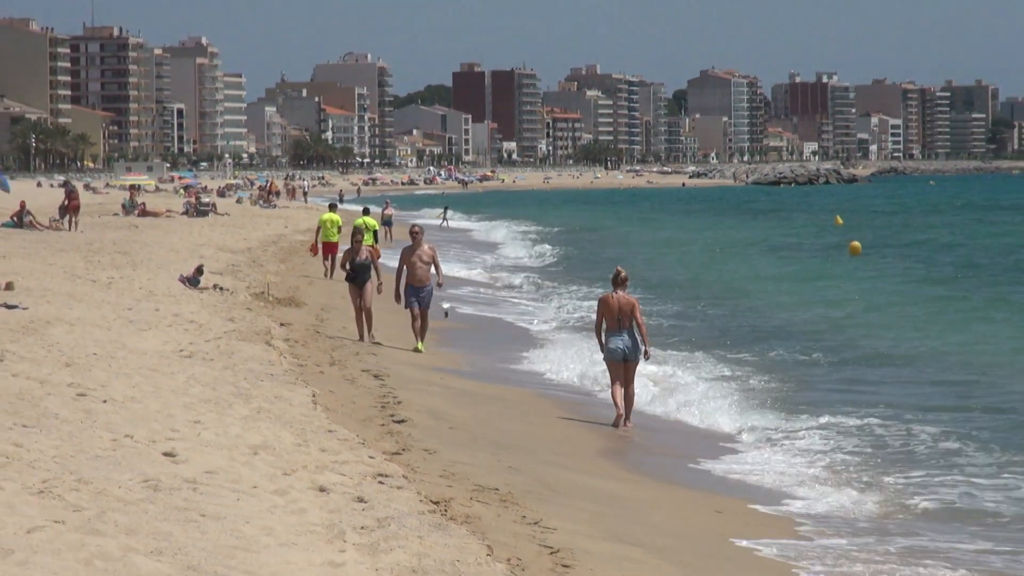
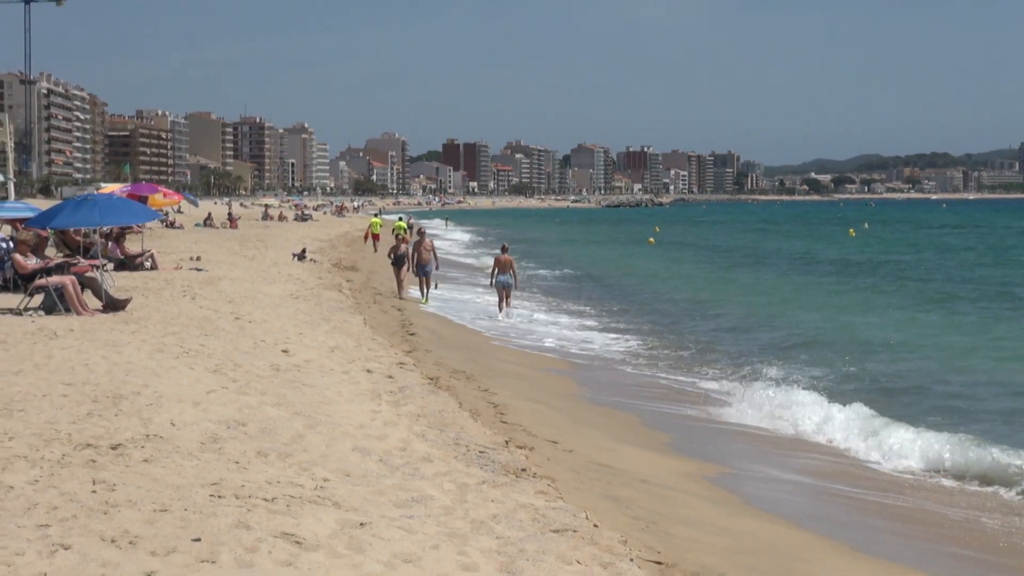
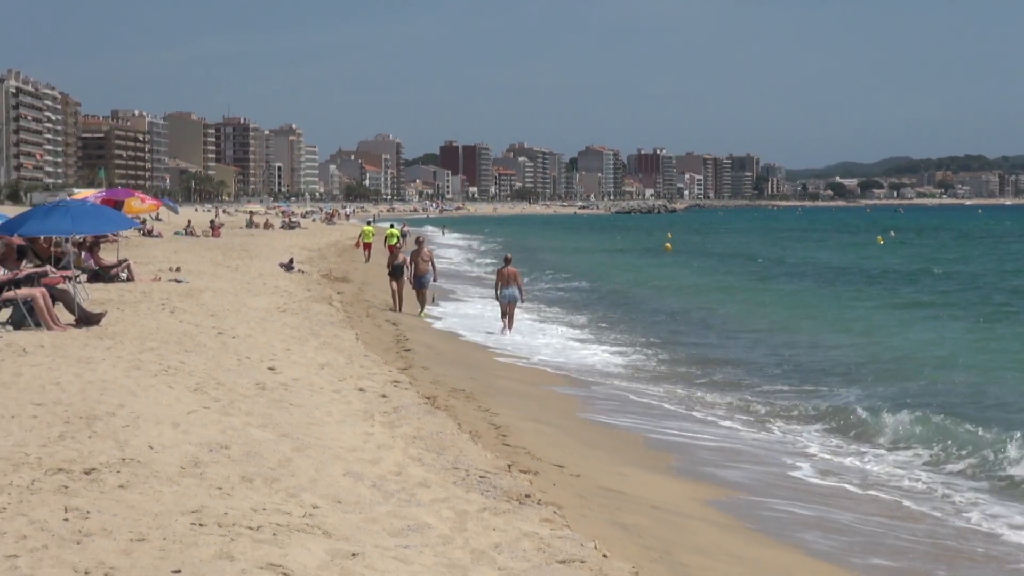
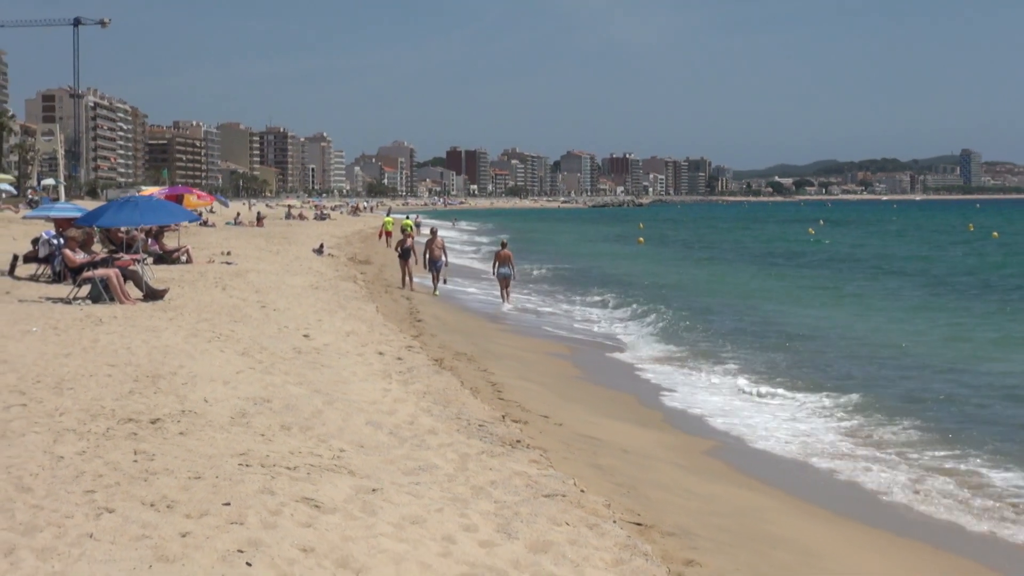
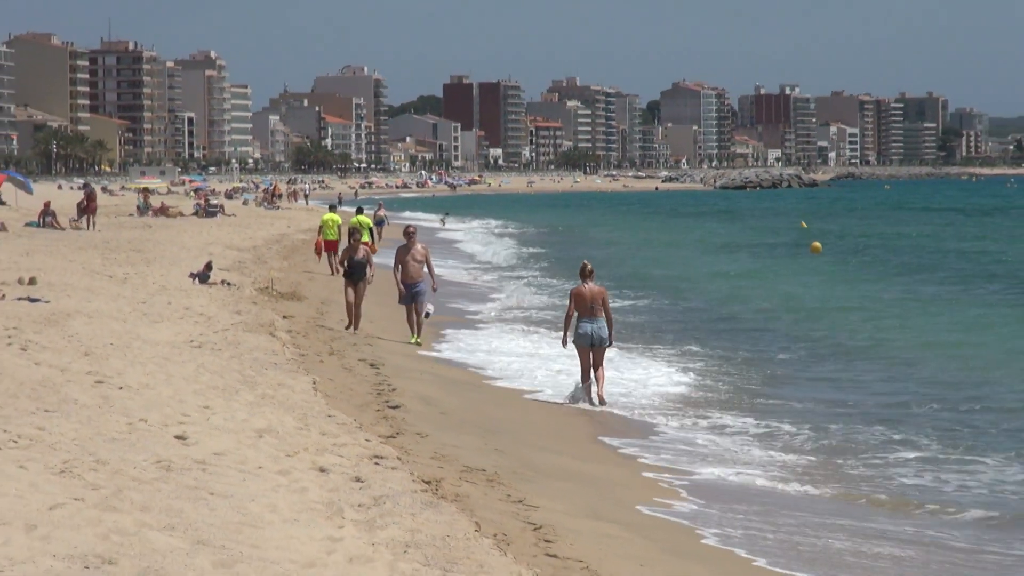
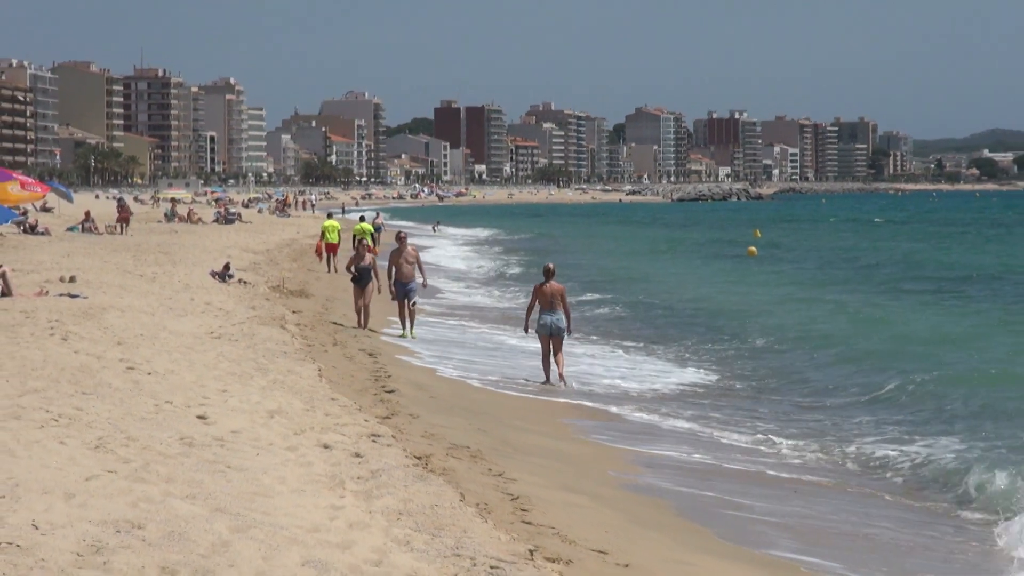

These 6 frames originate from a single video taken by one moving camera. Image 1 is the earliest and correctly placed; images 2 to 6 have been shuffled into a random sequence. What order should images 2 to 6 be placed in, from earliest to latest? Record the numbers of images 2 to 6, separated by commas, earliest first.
5, 6, 3, 2, 4
